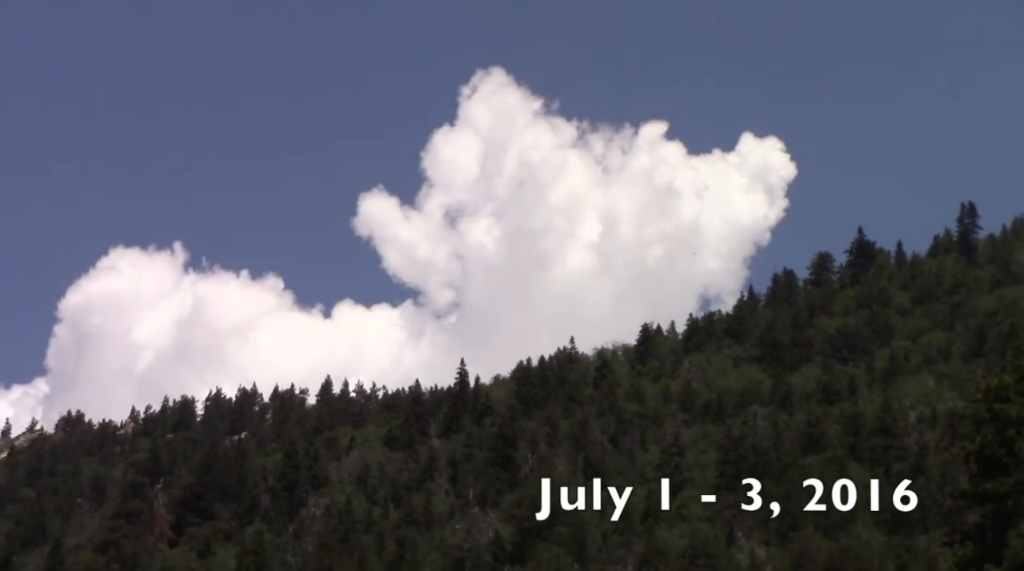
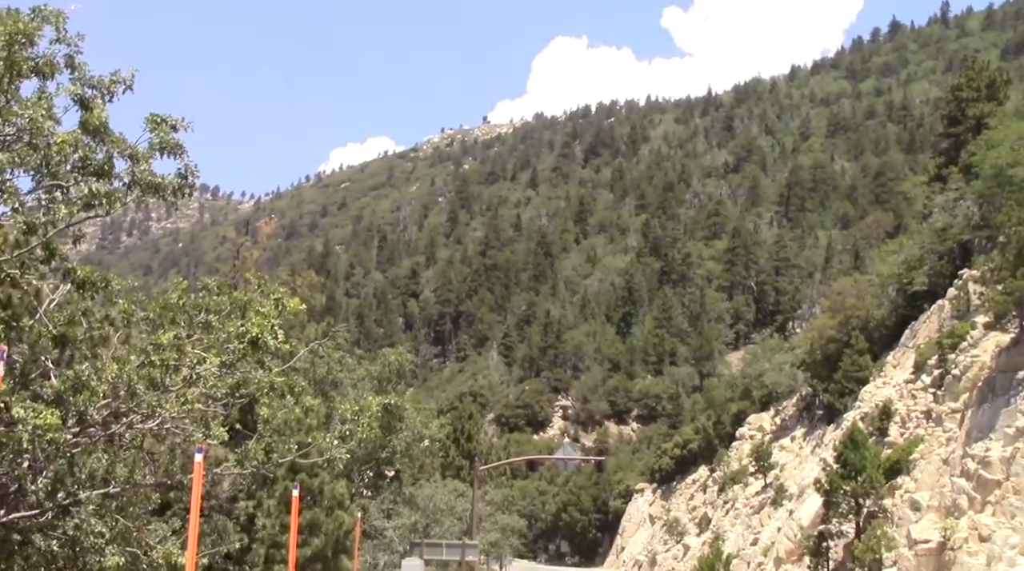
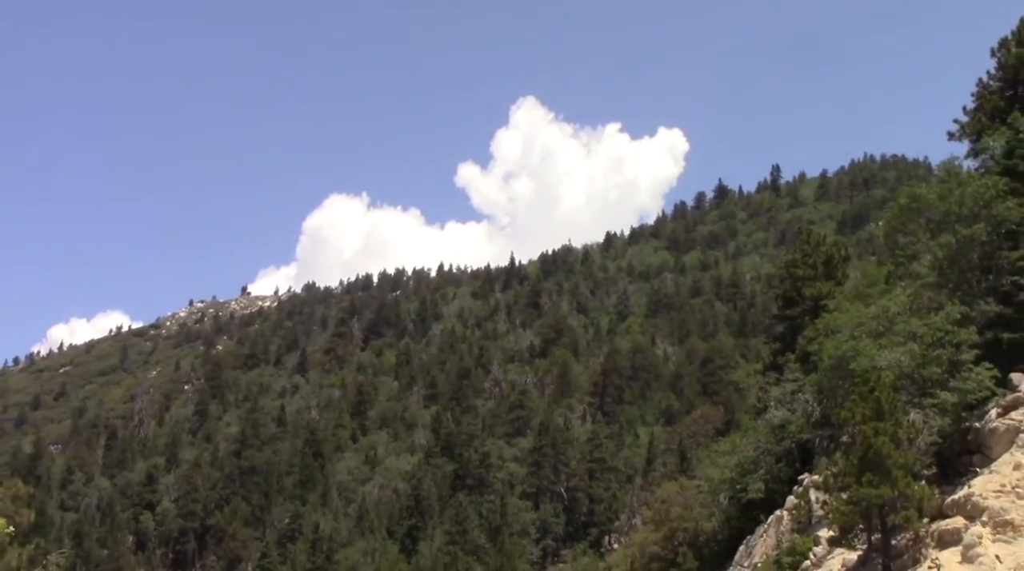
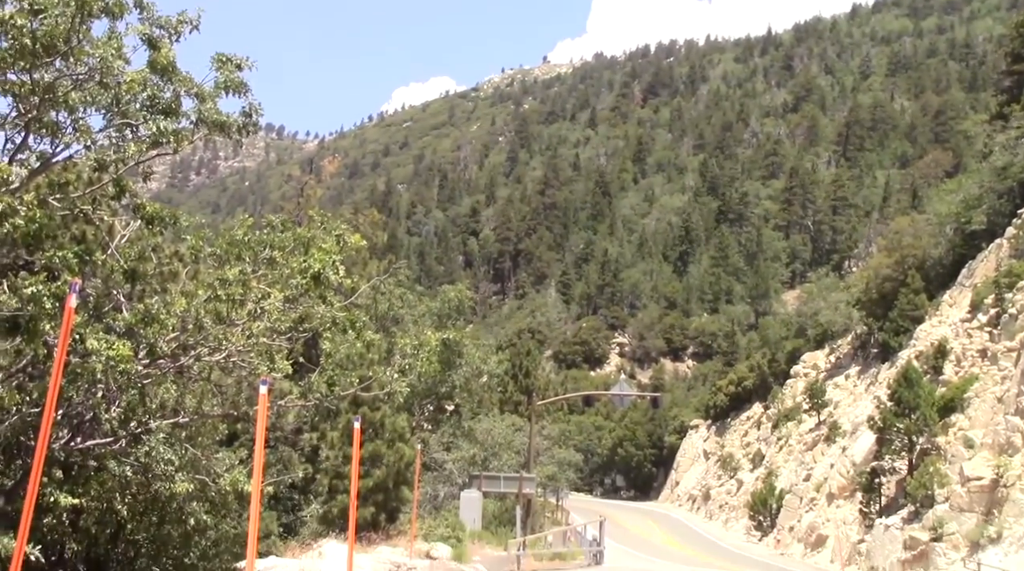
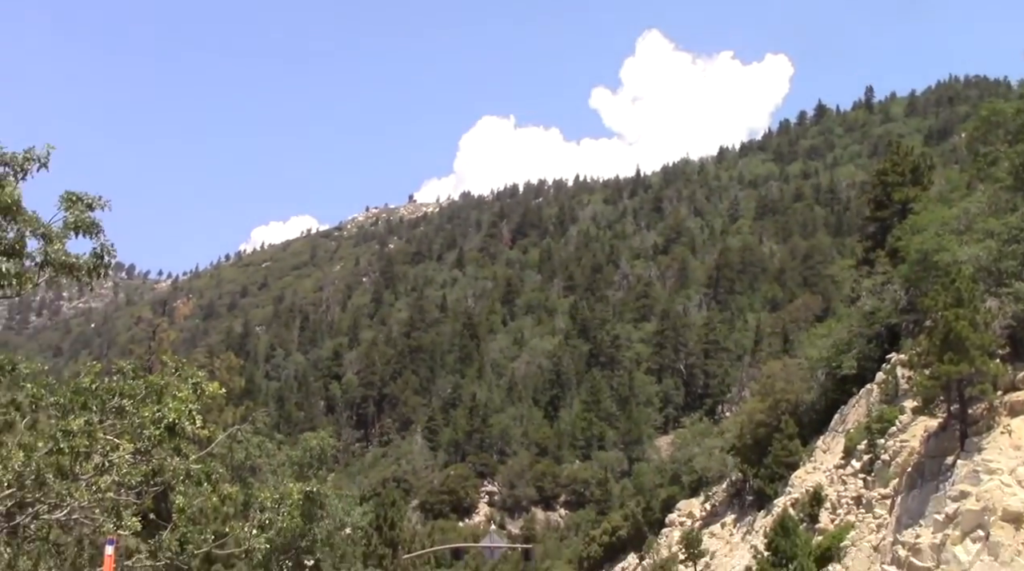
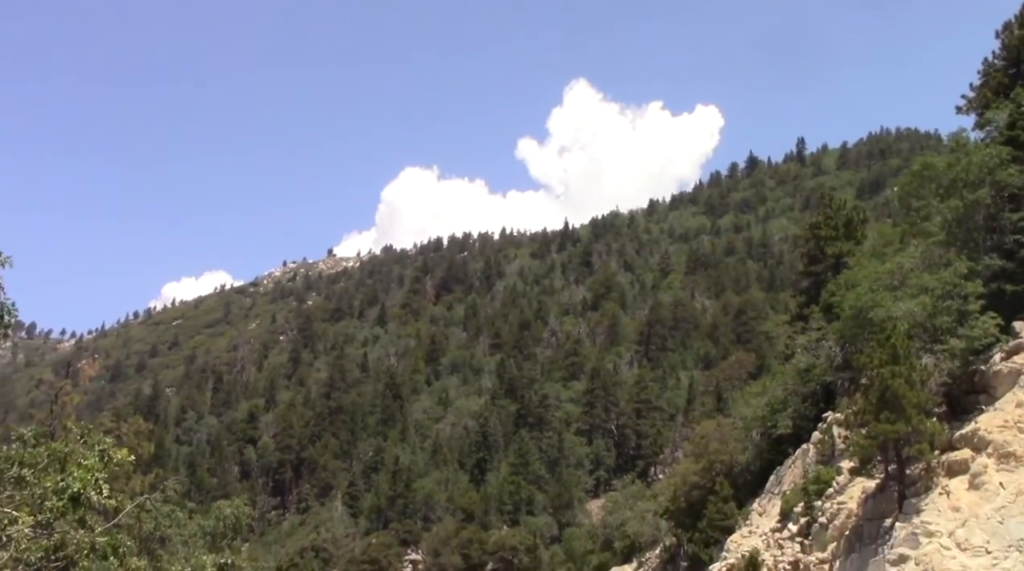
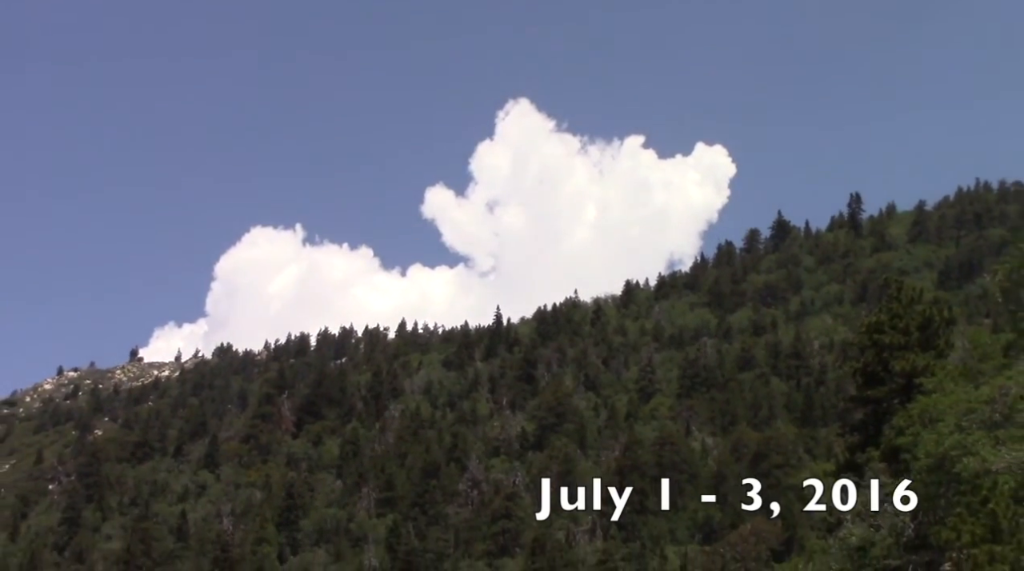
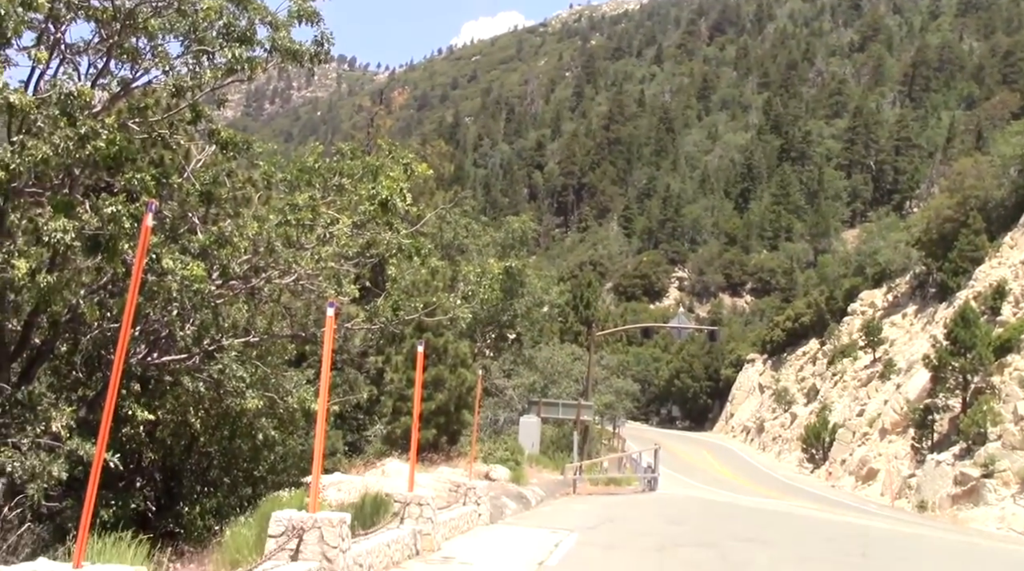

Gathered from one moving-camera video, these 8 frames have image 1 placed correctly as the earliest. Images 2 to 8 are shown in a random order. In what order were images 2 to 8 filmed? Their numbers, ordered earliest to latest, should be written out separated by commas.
7, 3, 6, 5, 2, 4, 8
